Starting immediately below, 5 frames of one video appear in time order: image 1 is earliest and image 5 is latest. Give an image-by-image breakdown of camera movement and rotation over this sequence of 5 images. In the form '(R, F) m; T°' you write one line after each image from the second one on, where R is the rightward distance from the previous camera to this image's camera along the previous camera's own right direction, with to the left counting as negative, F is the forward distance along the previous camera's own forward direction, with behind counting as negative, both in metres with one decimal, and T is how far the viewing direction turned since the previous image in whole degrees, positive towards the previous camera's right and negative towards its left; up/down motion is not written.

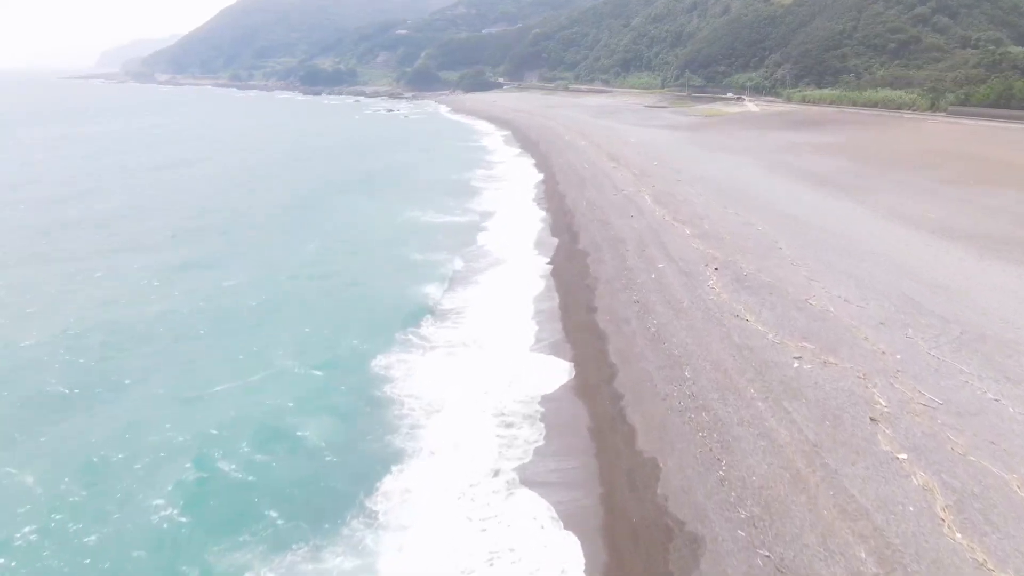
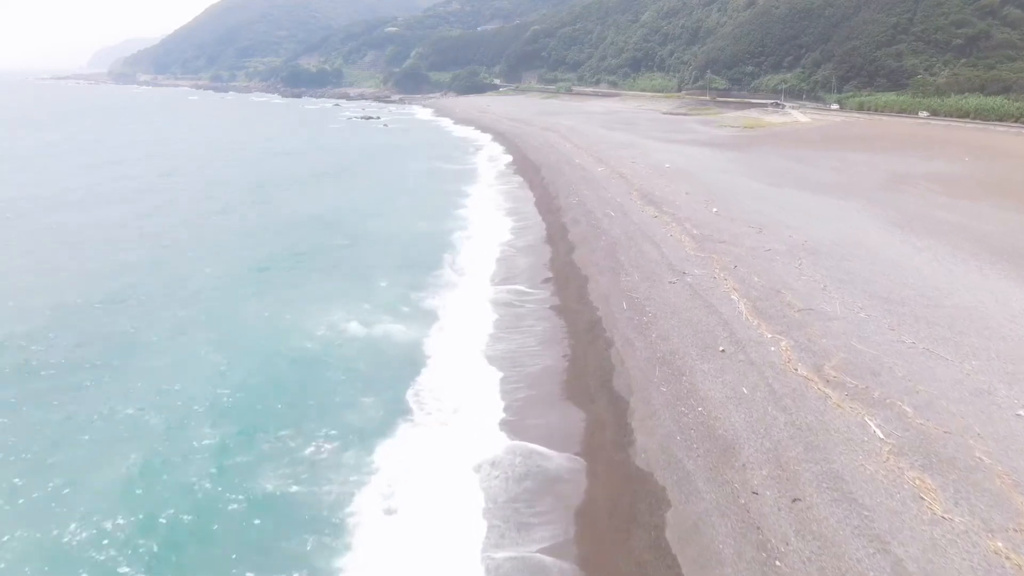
(+0.2, +9.3) m; 0°
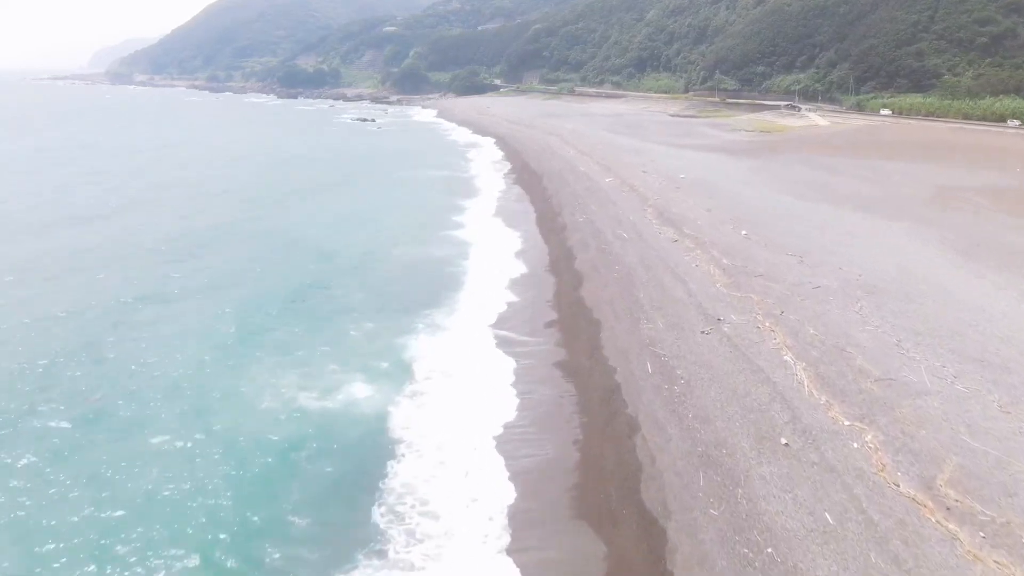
(+0.1, +2.6) m; 0°
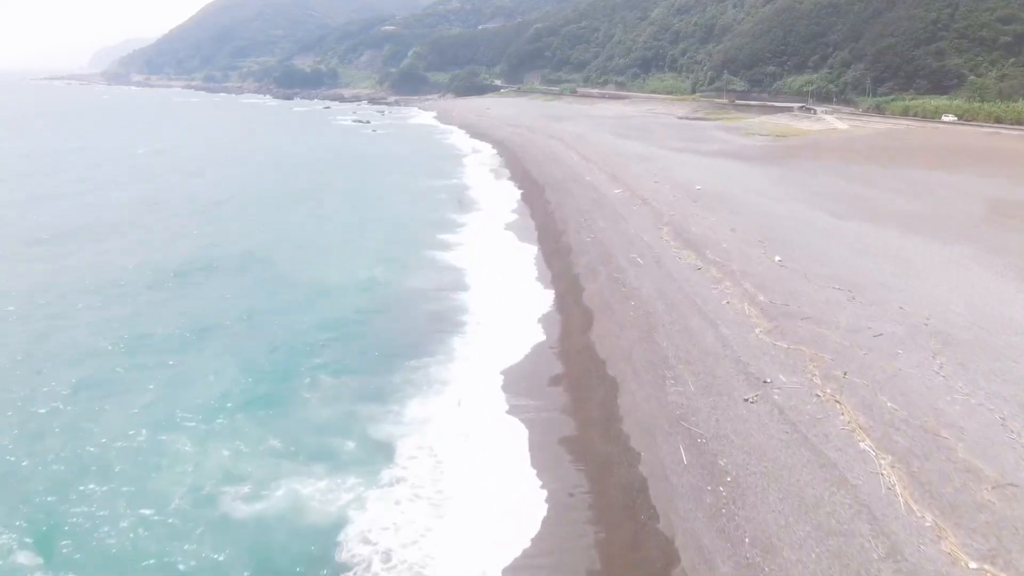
(+0.1, +2.3) m; 0°
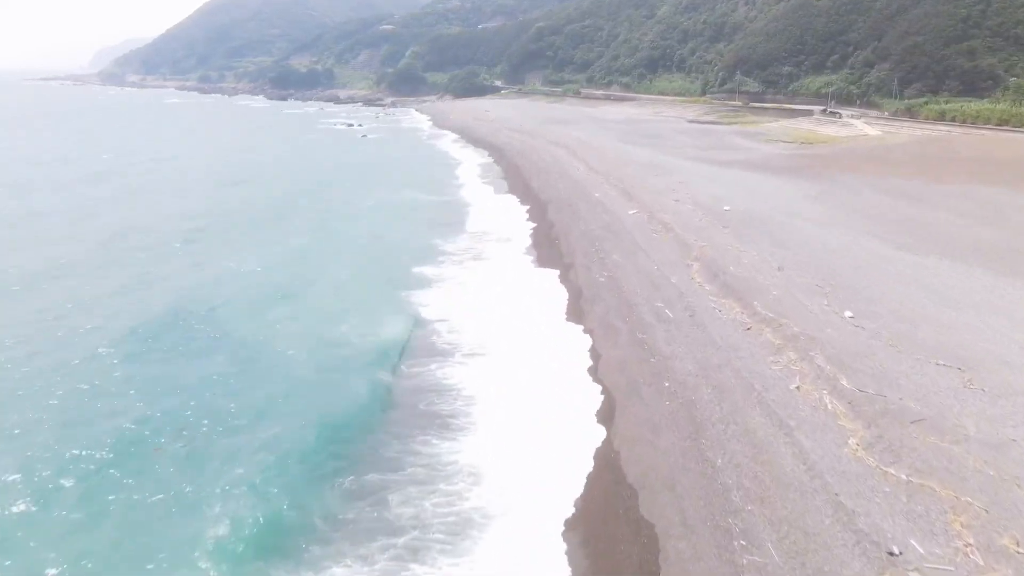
(+0.1, +3.2) m; 0°
